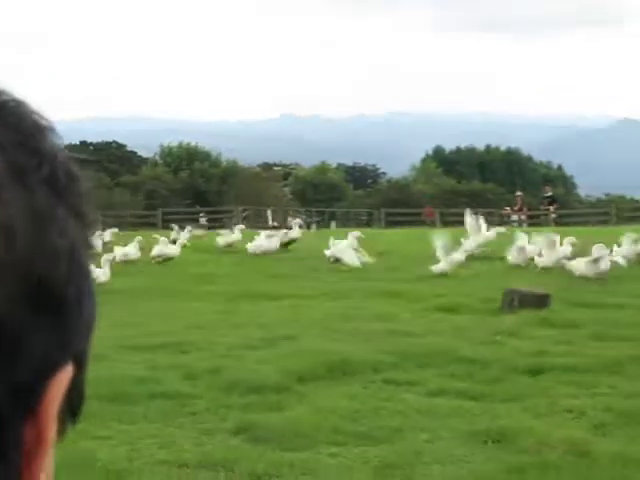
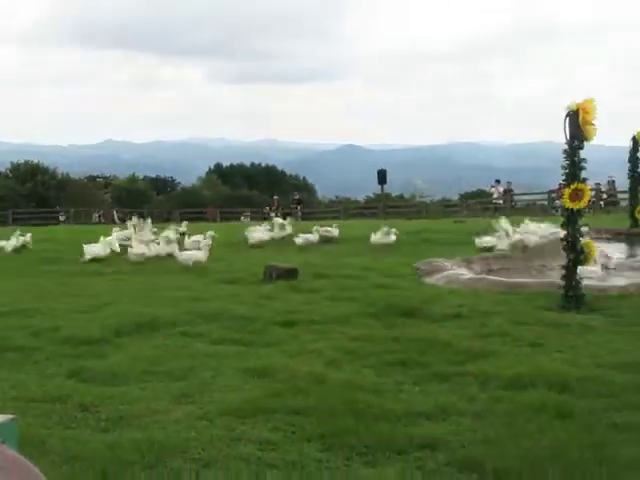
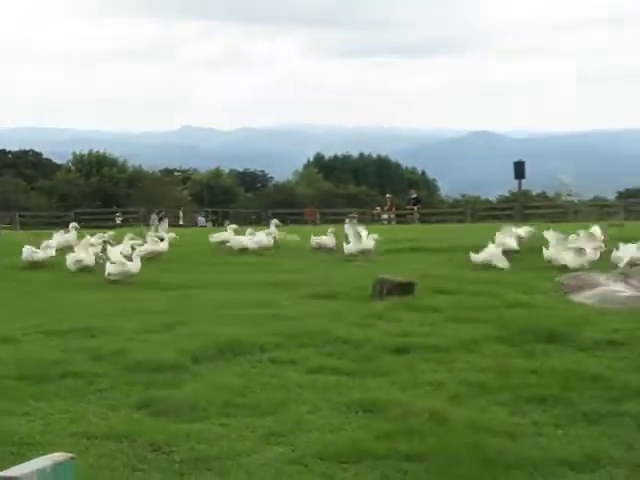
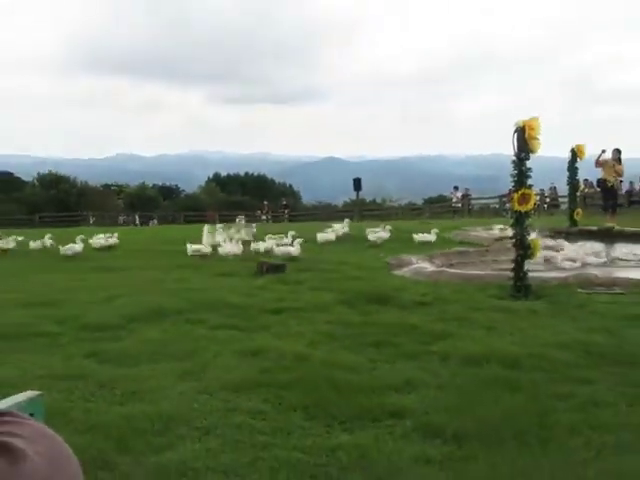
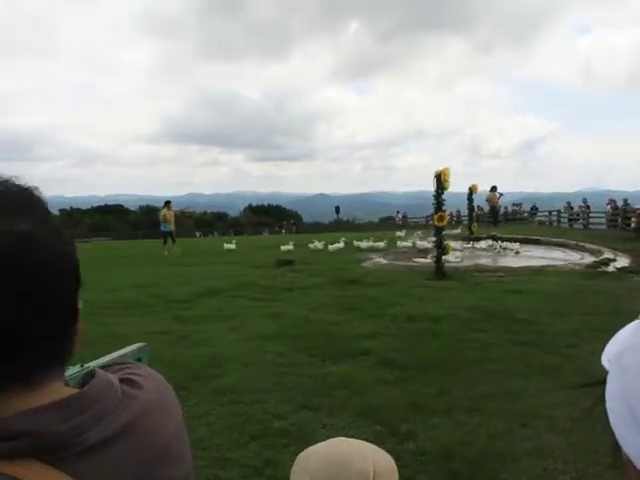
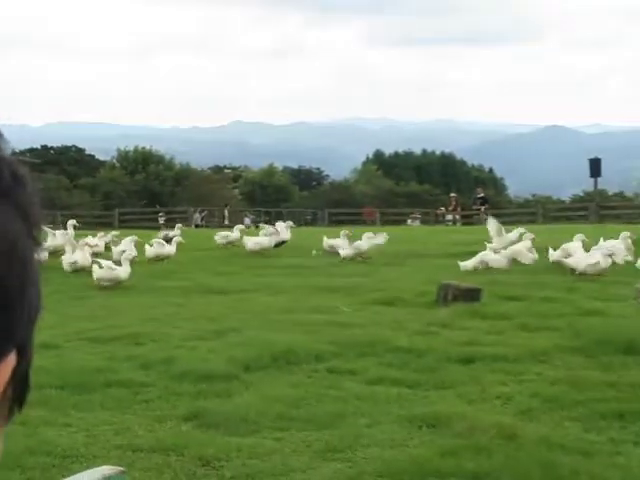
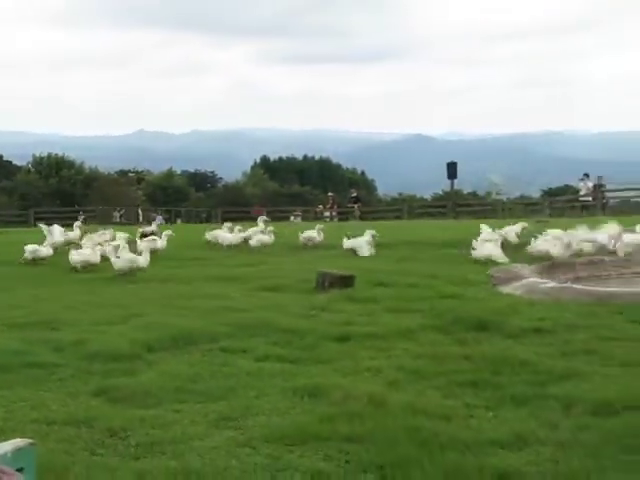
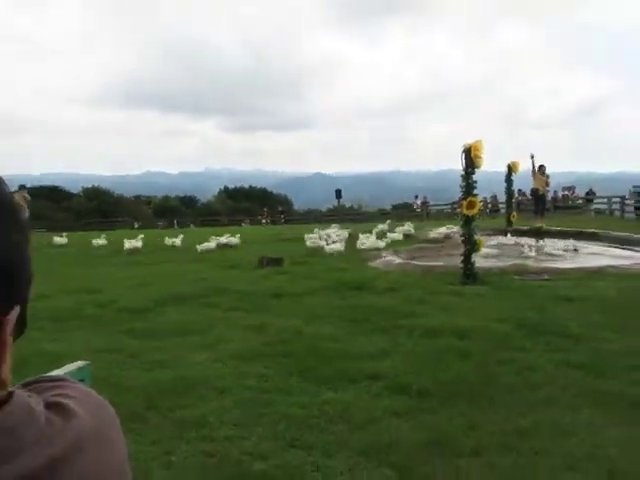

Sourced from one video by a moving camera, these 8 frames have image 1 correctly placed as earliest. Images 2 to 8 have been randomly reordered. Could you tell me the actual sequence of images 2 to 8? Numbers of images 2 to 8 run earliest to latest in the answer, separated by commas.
6, 3, 7, 2, 4, 8, 5
